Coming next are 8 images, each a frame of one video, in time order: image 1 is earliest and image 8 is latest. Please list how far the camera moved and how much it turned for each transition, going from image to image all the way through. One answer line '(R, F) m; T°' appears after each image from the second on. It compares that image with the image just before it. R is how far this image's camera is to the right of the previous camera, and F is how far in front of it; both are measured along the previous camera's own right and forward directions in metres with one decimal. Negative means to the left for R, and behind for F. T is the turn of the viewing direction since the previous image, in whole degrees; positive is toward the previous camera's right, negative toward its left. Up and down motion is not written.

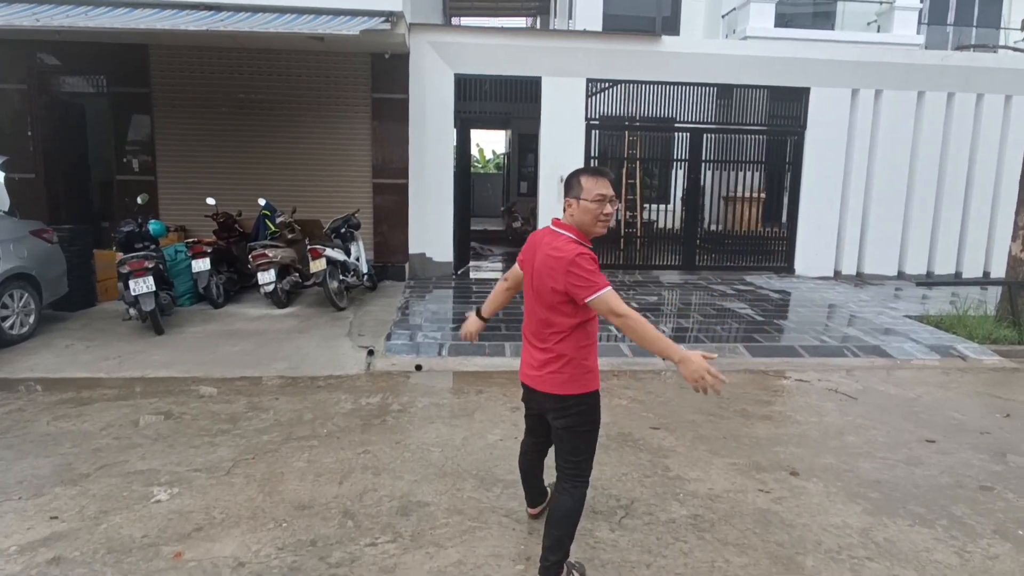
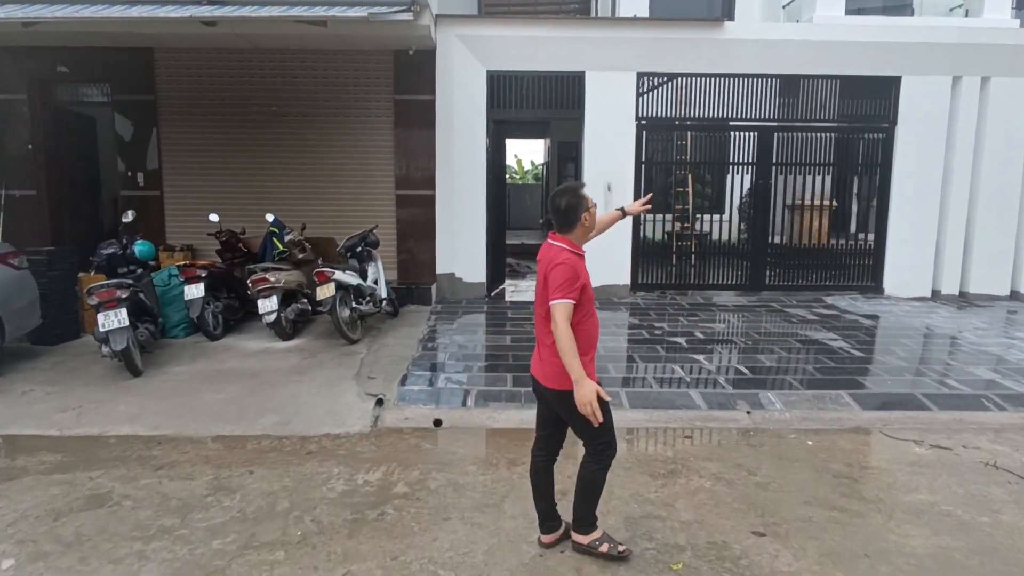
(0.0, +1.2) m; -4°
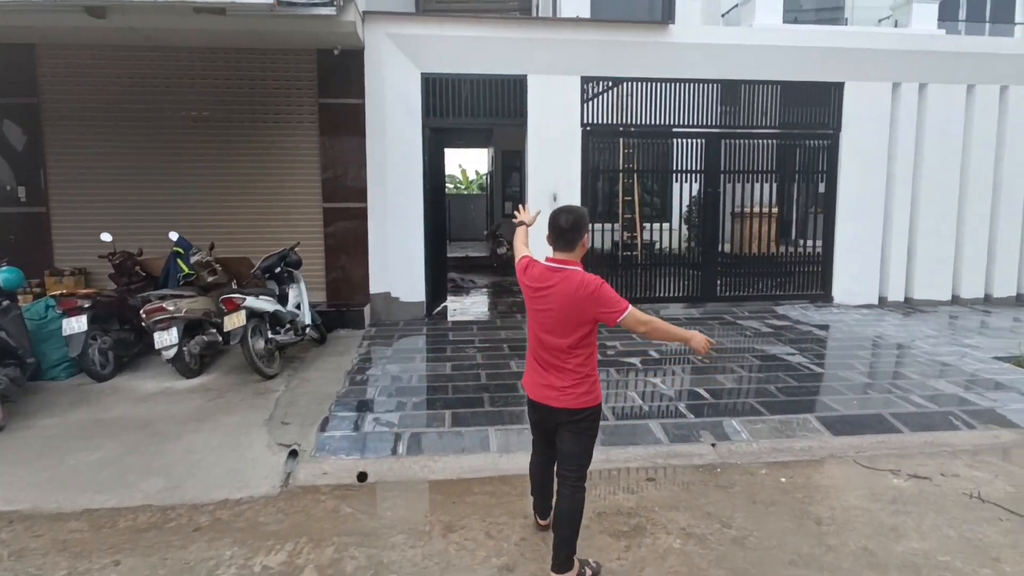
(+0.1, +0.6) m; +5°
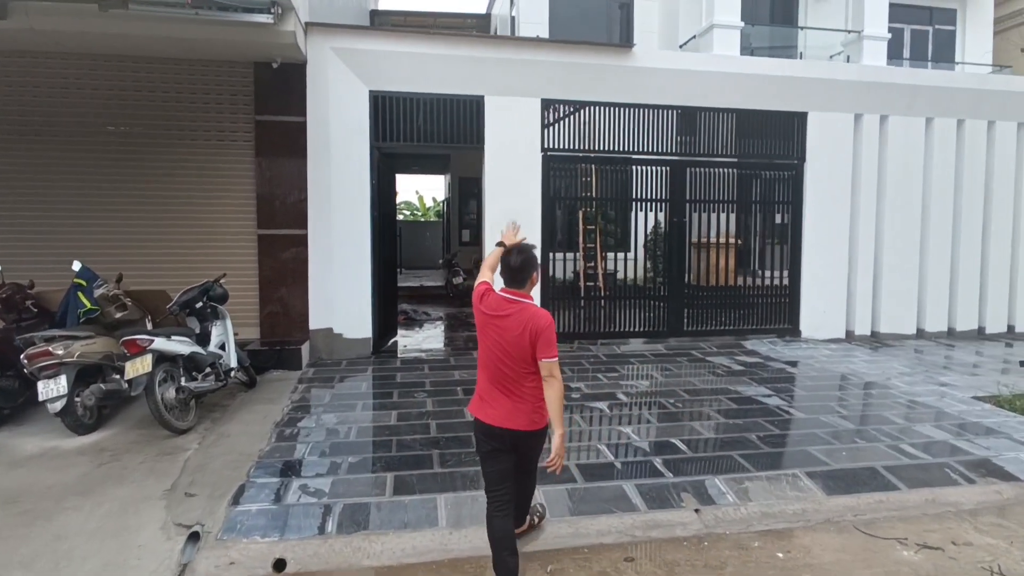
(0.0, +0.6) m; +4°
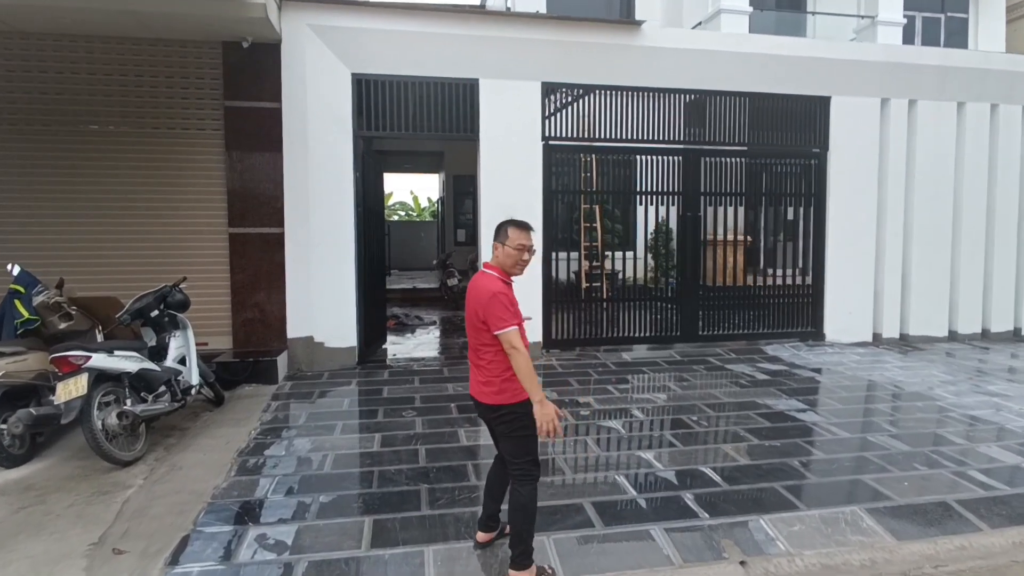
(0.0, +0.7) m; 0°
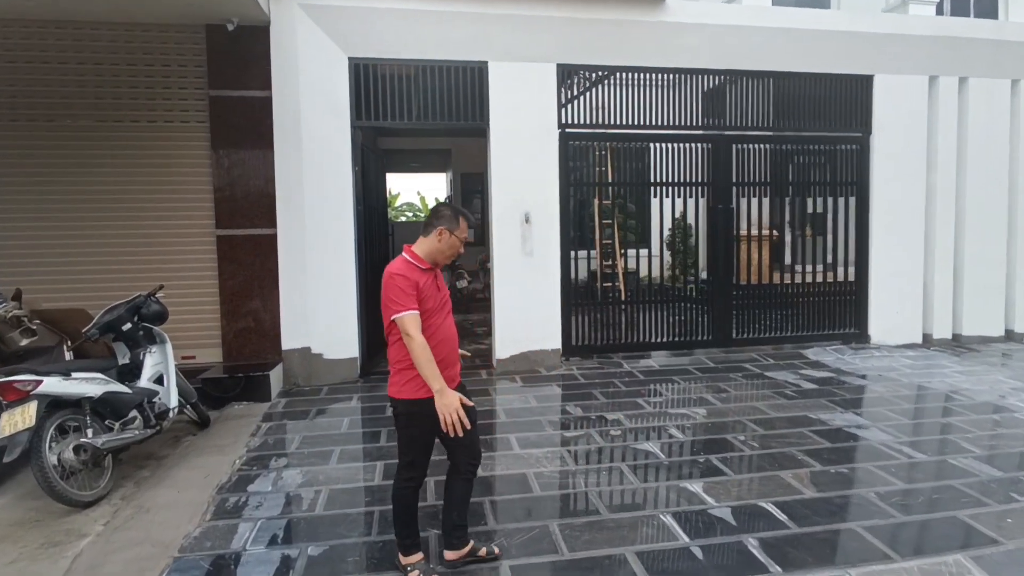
(-0.1, +0.6) m; -1°
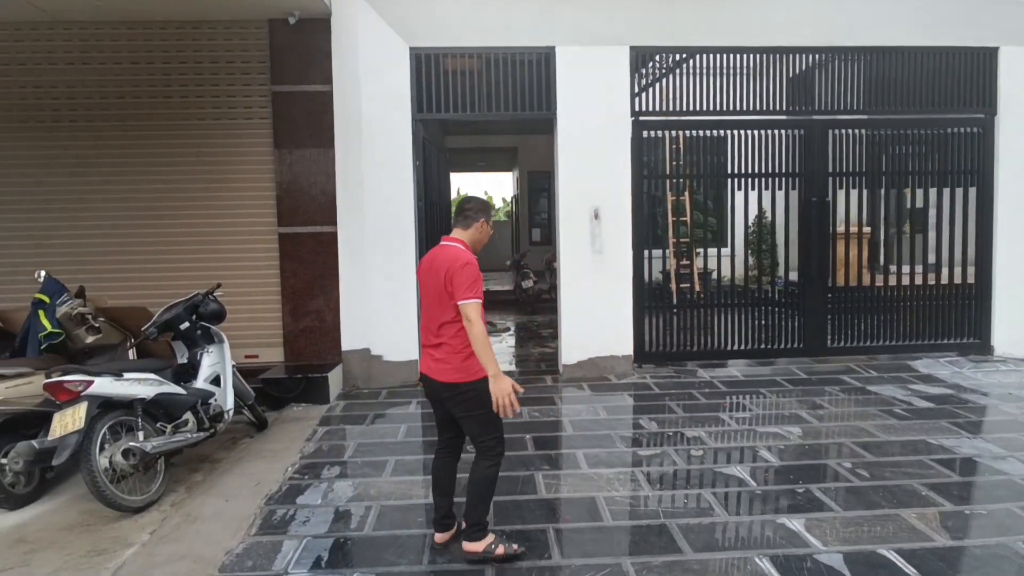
(0.0, +0.4) m; -6°
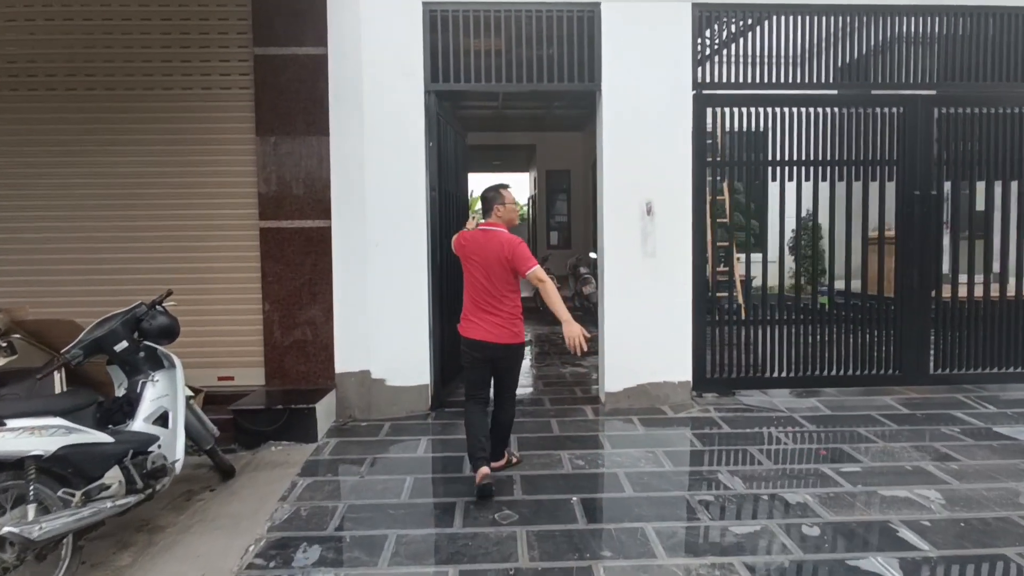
(-0.2, +1.1) m; -1°
